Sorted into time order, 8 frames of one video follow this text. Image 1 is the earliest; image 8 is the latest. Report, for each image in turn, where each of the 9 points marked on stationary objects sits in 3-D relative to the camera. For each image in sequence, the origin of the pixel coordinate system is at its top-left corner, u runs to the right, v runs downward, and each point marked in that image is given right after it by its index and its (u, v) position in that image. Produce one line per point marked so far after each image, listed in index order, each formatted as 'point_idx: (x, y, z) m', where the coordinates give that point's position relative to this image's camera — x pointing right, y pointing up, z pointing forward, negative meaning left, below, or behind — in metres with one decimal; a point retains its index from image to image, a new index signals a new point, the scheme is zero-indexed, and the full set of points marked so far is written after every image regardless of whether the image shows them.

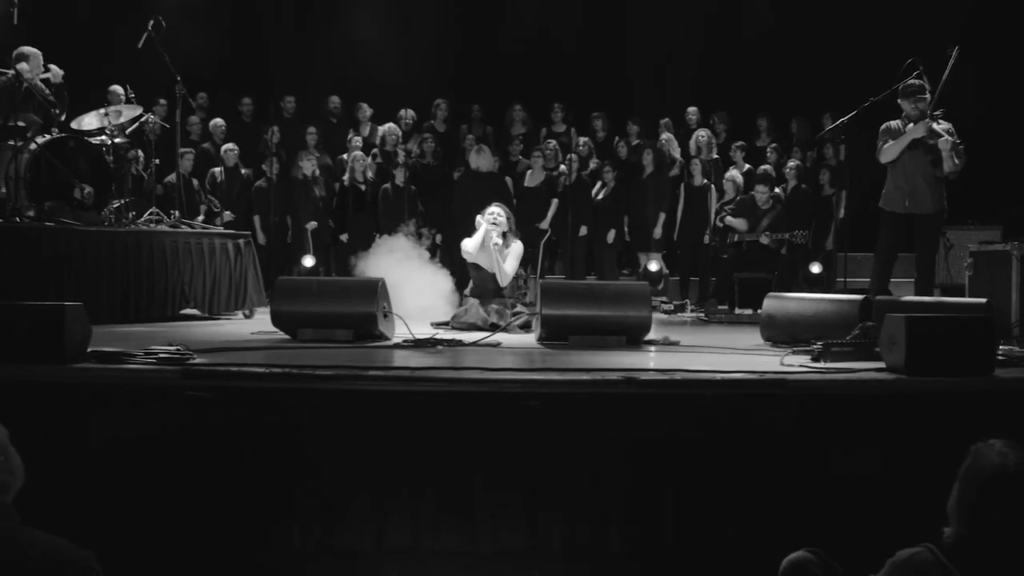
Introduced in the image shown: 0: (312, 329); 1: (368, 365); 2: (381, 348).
0: (-1.0, -0.2, +5.6) m
1: (-0.6, -0.3, +4.6) m
2: (-0.6, -0.3, +5.3) m
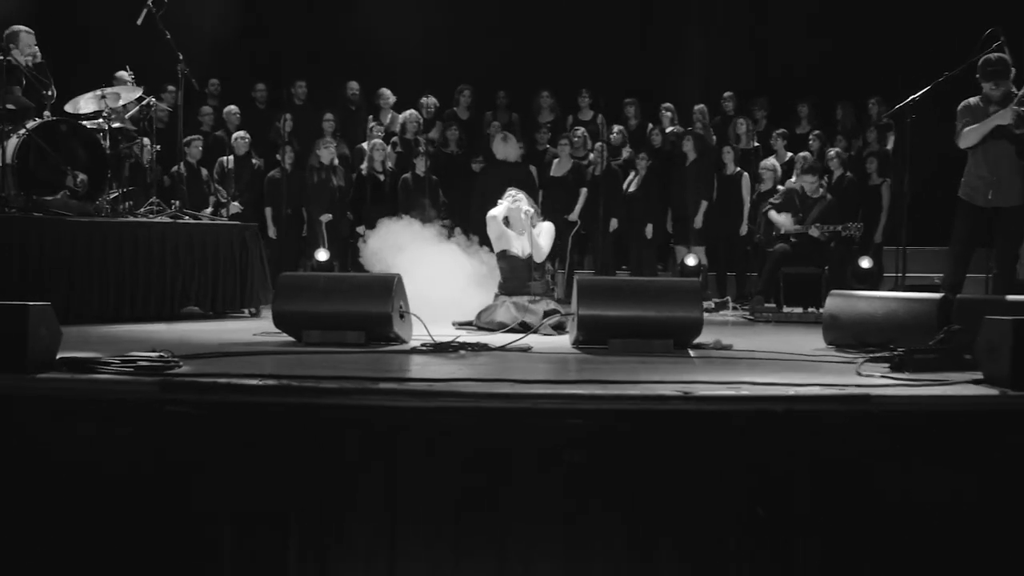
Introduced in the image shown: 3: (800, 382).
0: (-0.9, -0.2, +5.0) m
1: (-0.5, -0.3, +4.0) m
2: (-0.5, -0.3, +4.7) m
3: (+1.0, -0.3, +3.8) m
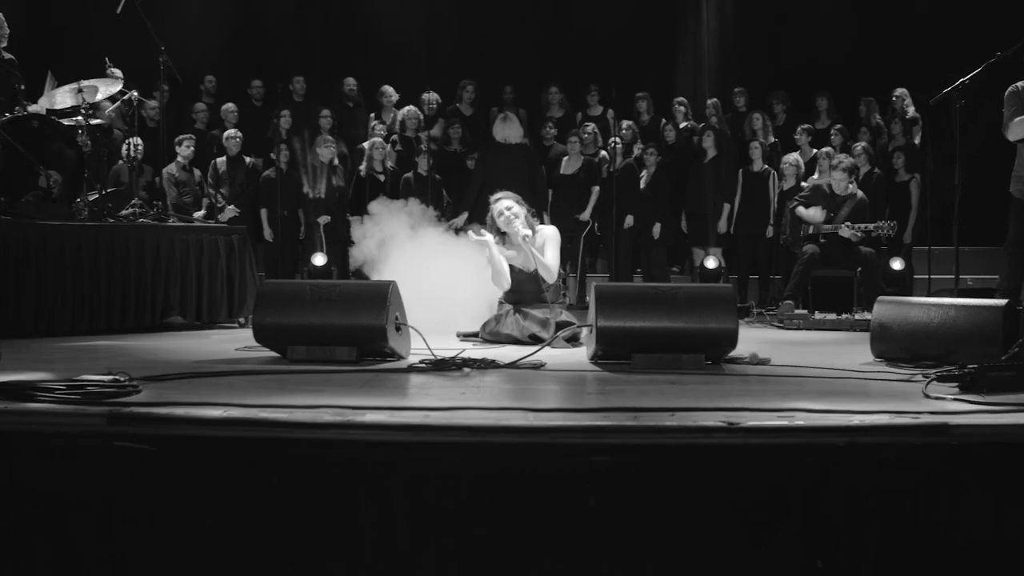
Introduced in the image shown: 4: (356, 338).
0: (-0.9, -0.2, +4.4) m
1: (-0.5, -0.4, +3.4) m
2: (-0.5, -0.3, +4.2) m
3: (+1.0, -0.4, +3.2) m
4: (-0.6, -0.2, +4.4) m
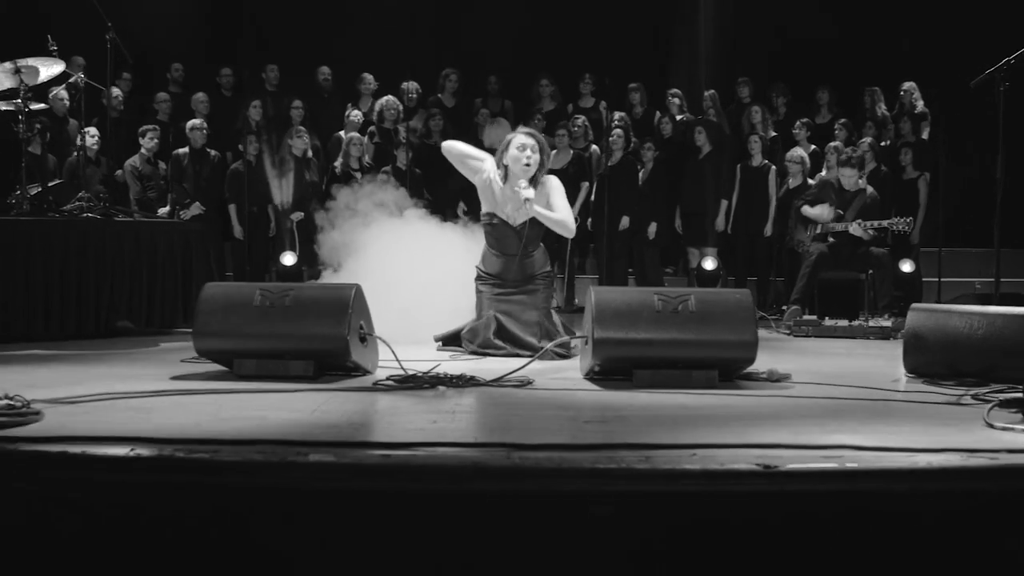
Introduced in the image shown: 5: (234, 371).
0: (-0.9, -0.3, +3.8) m
1: (-0.5, -0.4, +2.8) m
2: (-0.5, -0.3, +3.6) m
3: (+1.0, -0.4, +2.6) m
4: (-0.7, -0.2, +3.8) m
5: (-1.0, -0.3, +3.9) m
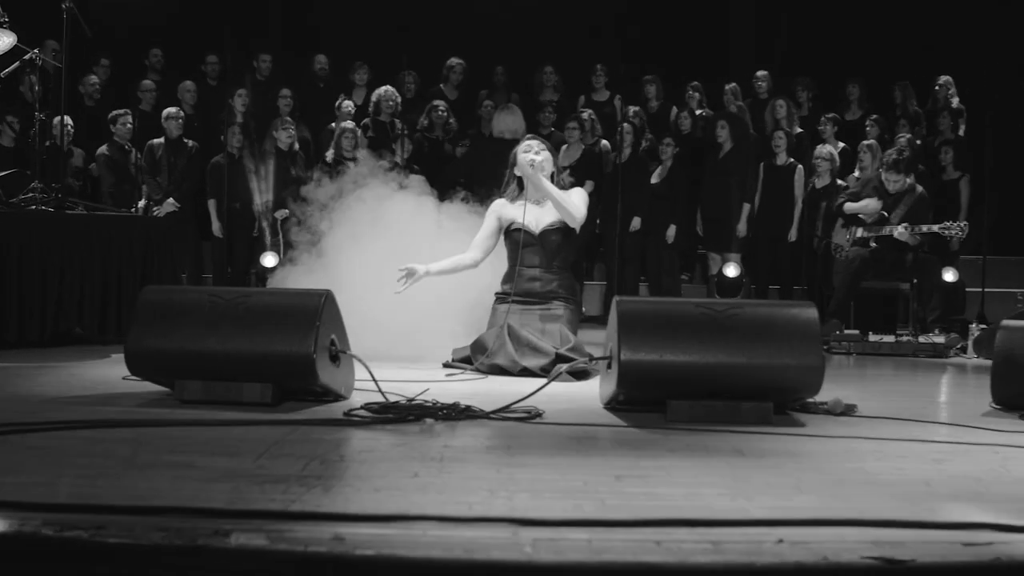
0: (-0.9, -0.3, +3.1) m
1: (-0.5, -0.4, +2.1) m
2: (-0.5, -0.4, +2.8) m
3: (+1.0, -0.4, +1.9) m
4: (-0.7, -0.2, +3.0) m
5: (-1.0, -0.3, +3.1) m
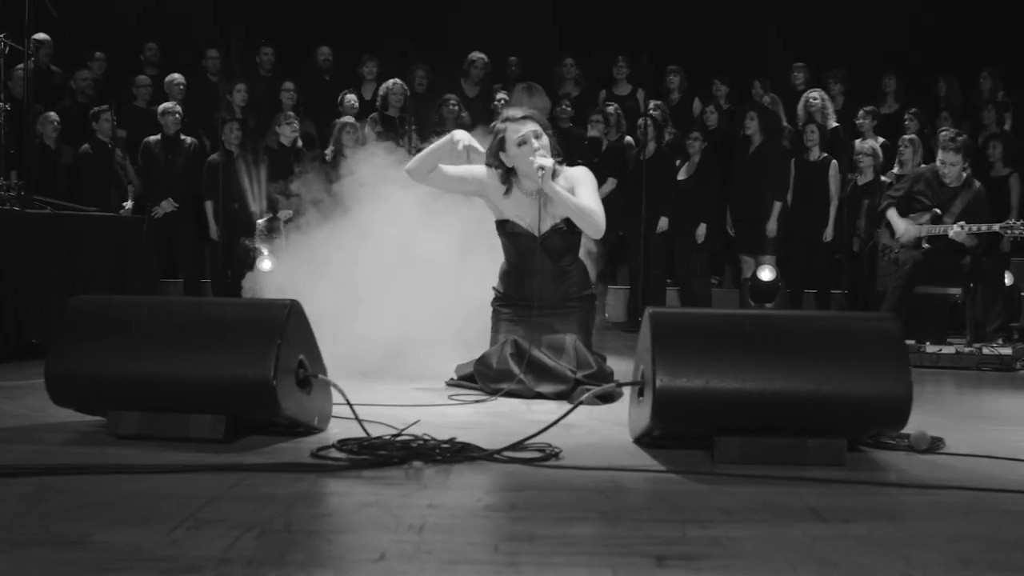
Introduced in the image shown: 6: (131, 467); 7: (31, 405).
0: (-0.9, -0.3, +2.5) m
1: (-0.5, -0.4, +1.5) m
2: (-0.5, -0.4, +2.3) m
3: (+1.0, -0.4, +1.3) m
4: (-0.7, -0.3, +2.5) m
5: (-1.0, -0.3, +2.6) m
6: (-0.8, -0.4, +2.2) m
7: (-1.4, -0.4, +3.2) m
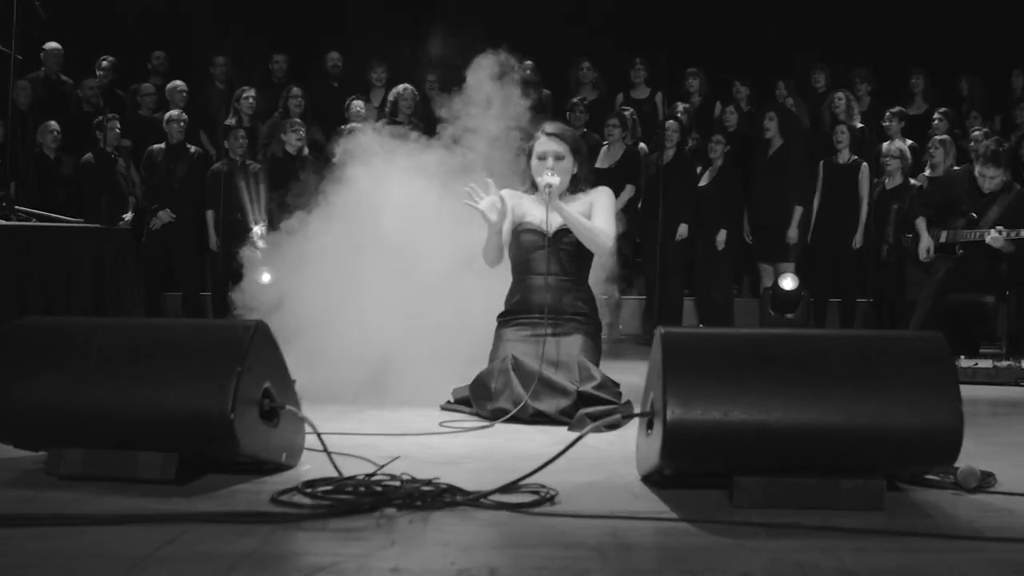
0: (-0.9, -0.3, +2.2) m
1: (-0.5, -0.4, +1.2) m
2: (-0.5, -0.4, +2.0) m
3: (+1.0, -0.4, +1.0) m
4: (-0.7, -0.3, +2.2) m
5: (-1.0, -0.4, +2.3) m
6: (-0.8, -0.4, +2.0) m
7: (-1.4, -0.4, +2.9) m
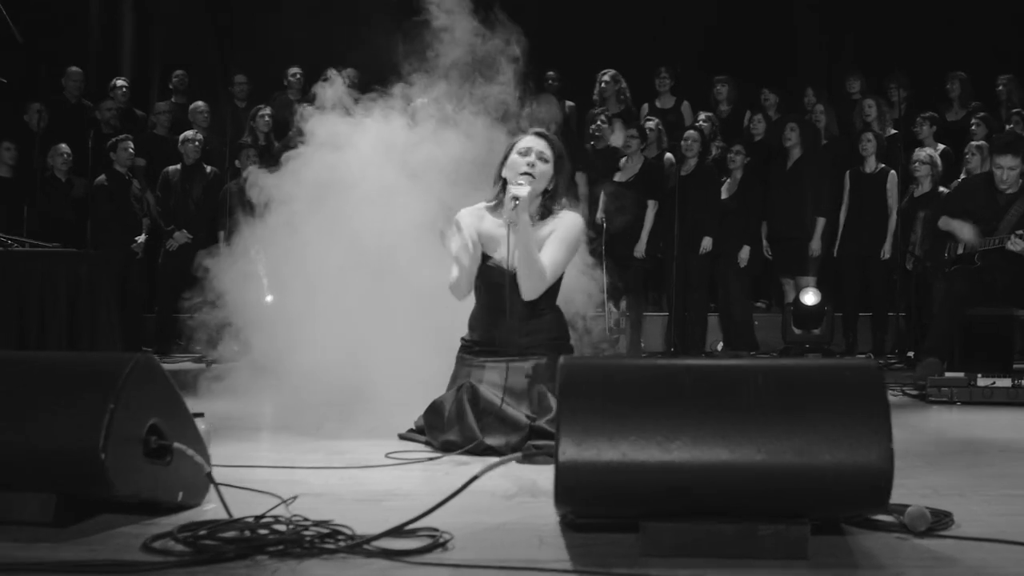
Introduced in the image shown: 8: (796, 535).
0: (-1.1, -0.4, +2.1) m
1: (-0.8, -0.5, +1.1) m
2: (-0.7, -0.5, +1.8) m
3: (+0.7, -0.5, +0.7) m
4: (-0.9, -0.4, +2.1) m
5: (-1.2, -0.5, +2.2) m
6: (-1.0, -0.5, +1.8) m
7: (-1.6, -0.5, +2.8) m
8: (+0.5, -0.4, +1.9) m
